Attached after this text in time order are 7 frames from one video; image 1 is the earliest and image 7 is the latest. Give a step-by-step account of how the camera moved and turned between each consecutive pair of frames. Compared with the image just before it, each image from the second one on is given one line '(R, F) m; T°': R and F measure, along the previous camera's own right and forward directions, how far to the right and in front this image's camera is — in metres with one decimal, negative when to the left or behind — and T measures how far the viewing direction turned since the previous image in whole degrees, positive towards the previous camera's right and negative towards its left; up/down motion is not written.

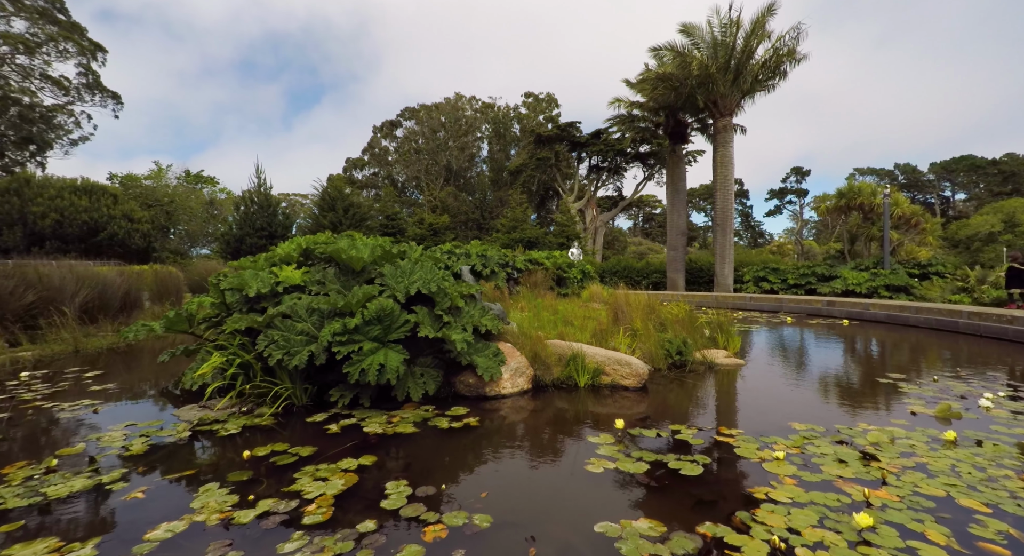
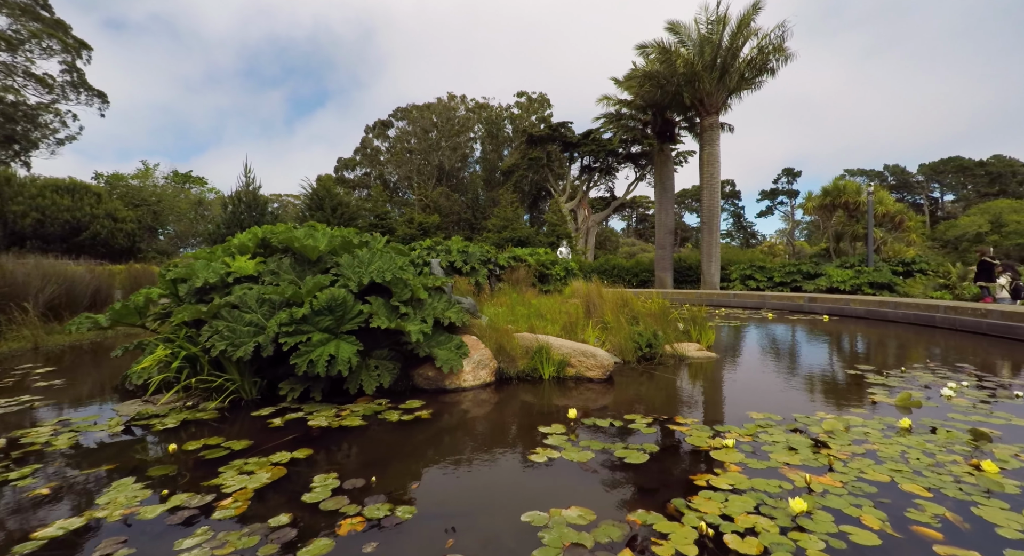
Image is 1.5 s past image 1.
(+0.3, +0.1) m; +1°
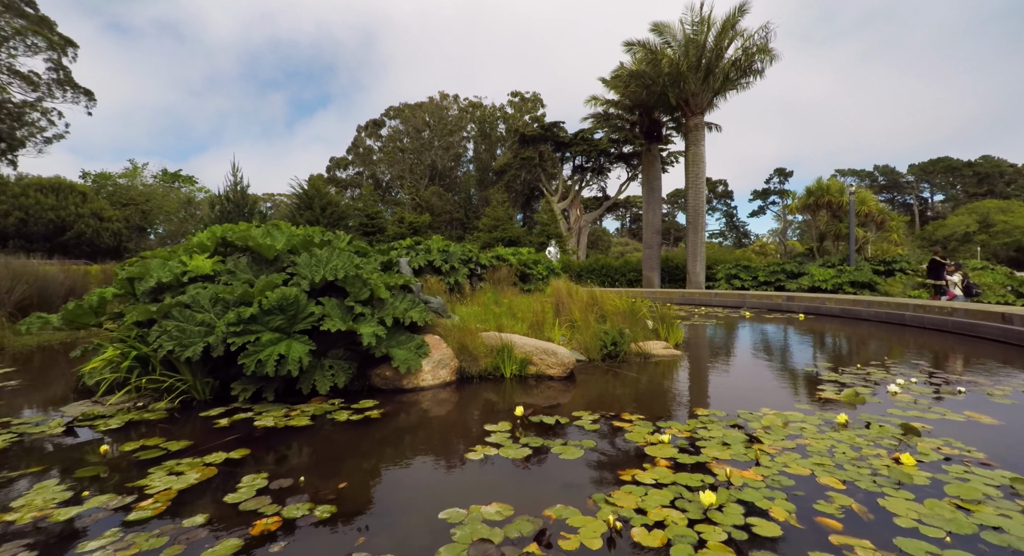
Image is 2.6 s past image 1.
(+0.4, 0.0) m; +1°
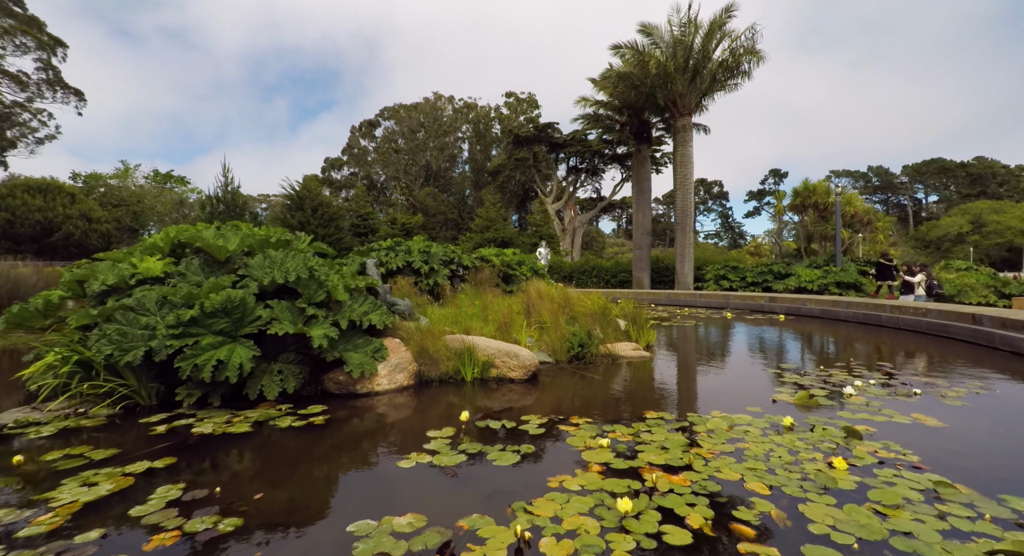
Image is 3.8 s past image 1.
(+0.4, 0.0) m; 0°
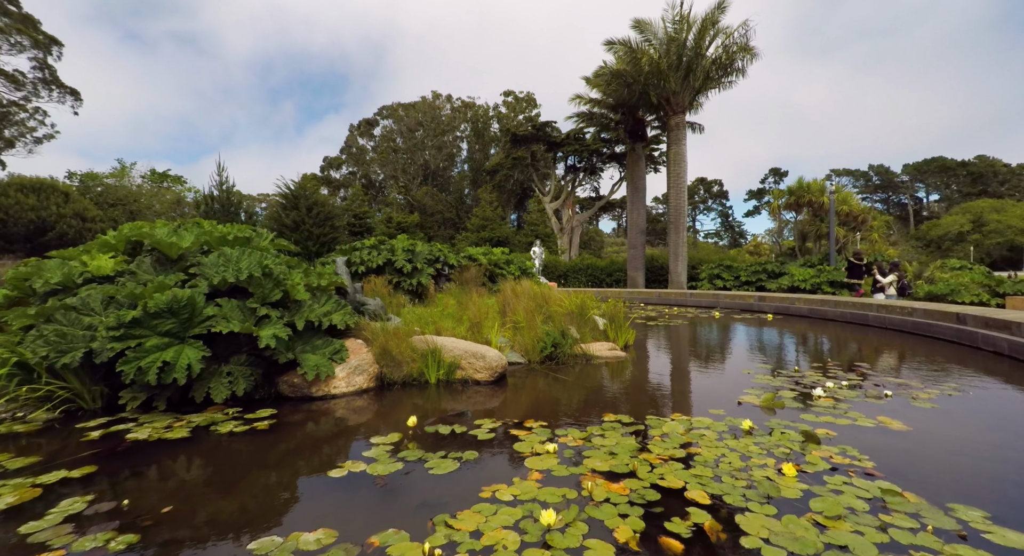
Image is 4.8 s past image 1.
(+0.4, +0.1) m; 0°
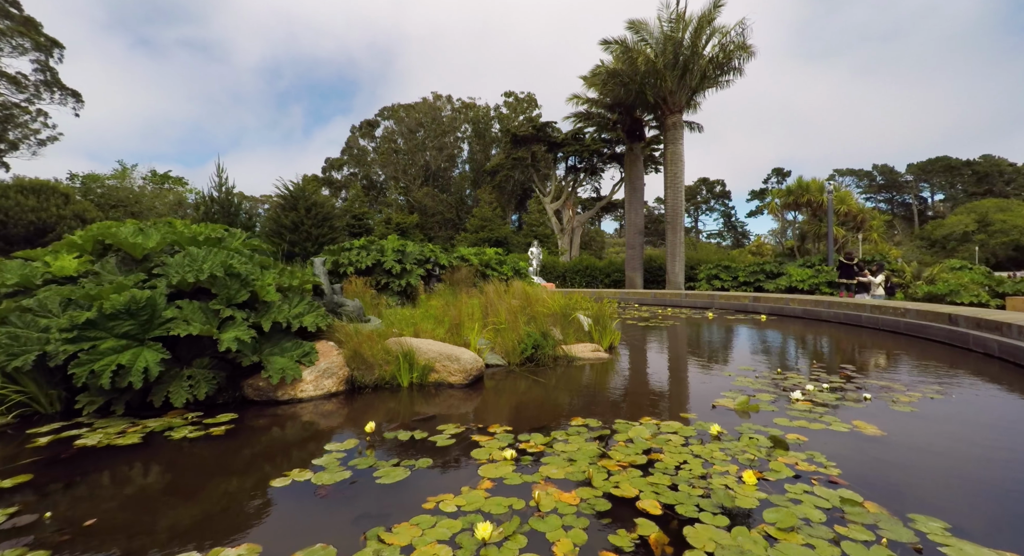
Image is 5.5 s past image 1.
(+0.3, +0.1) m; 0°
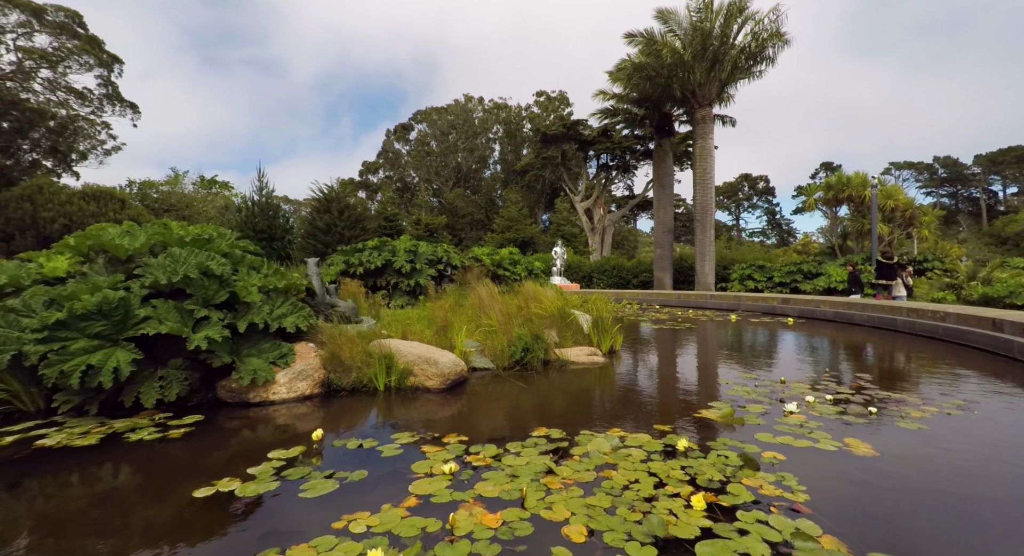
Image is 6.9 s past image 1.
(+0.5, +0.2) m; -4°
